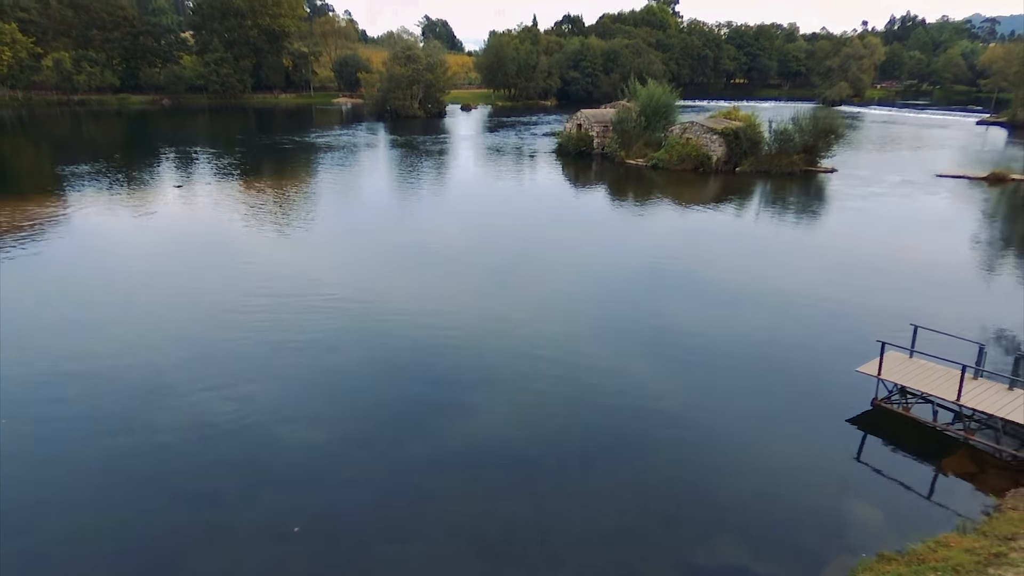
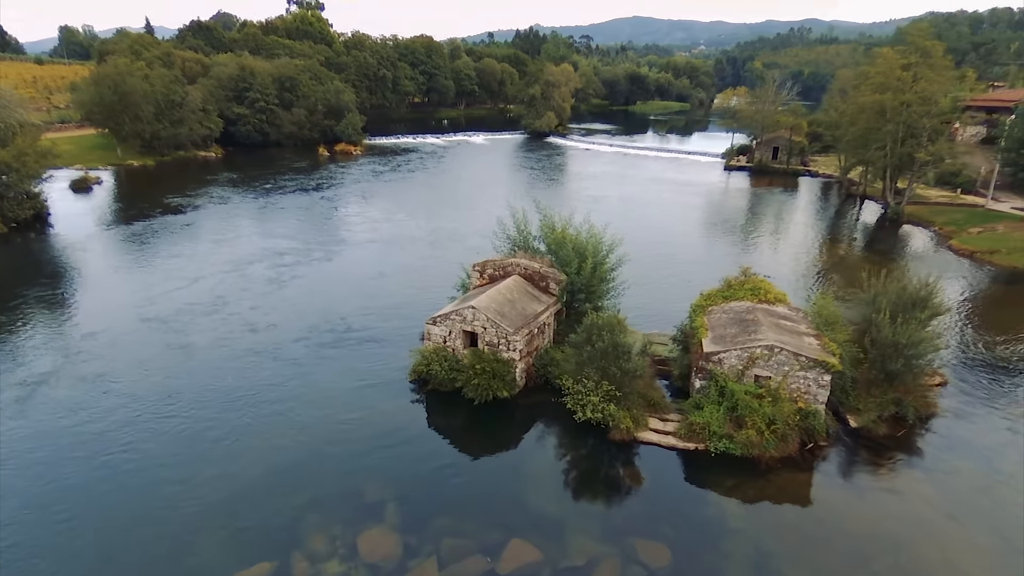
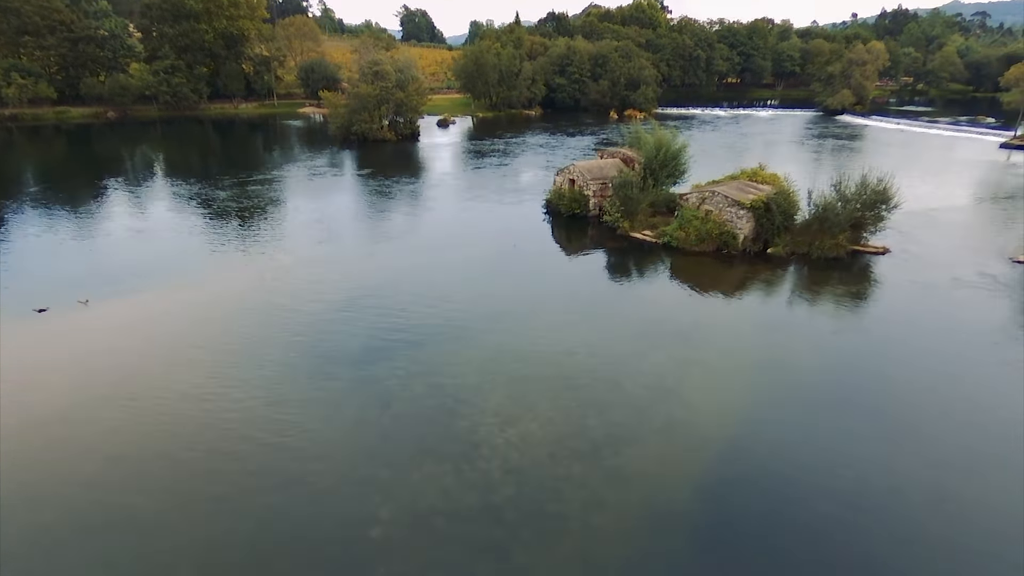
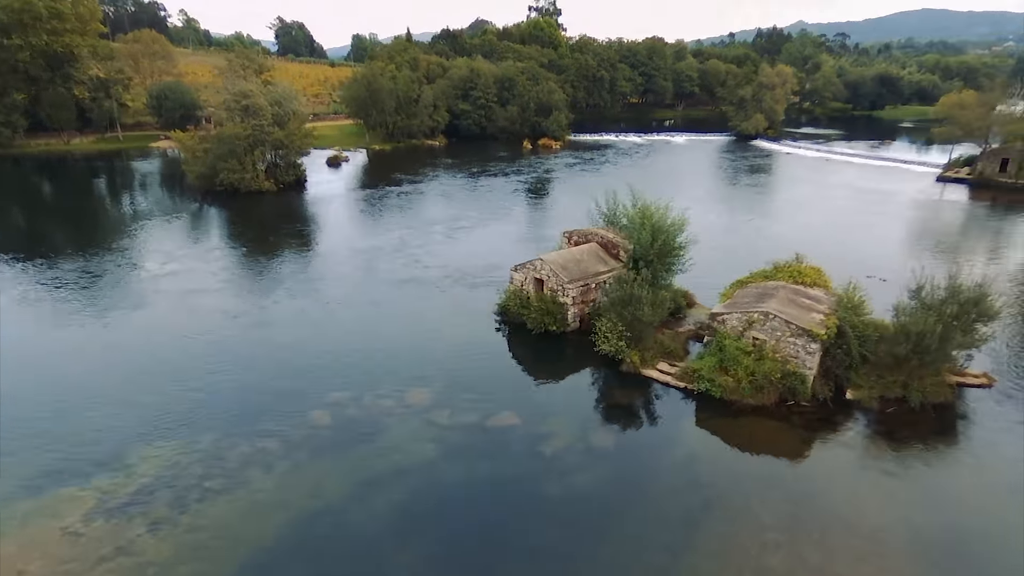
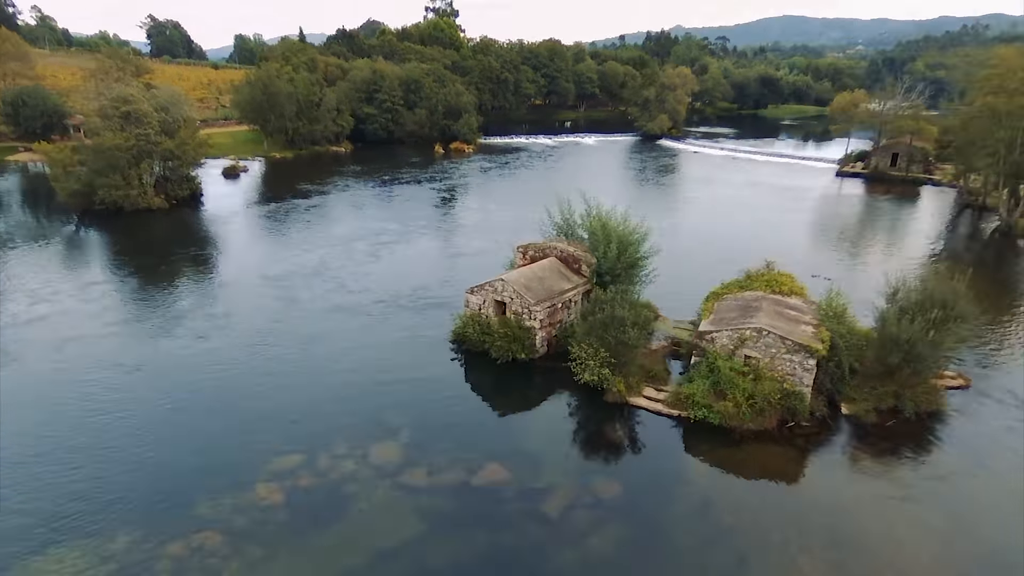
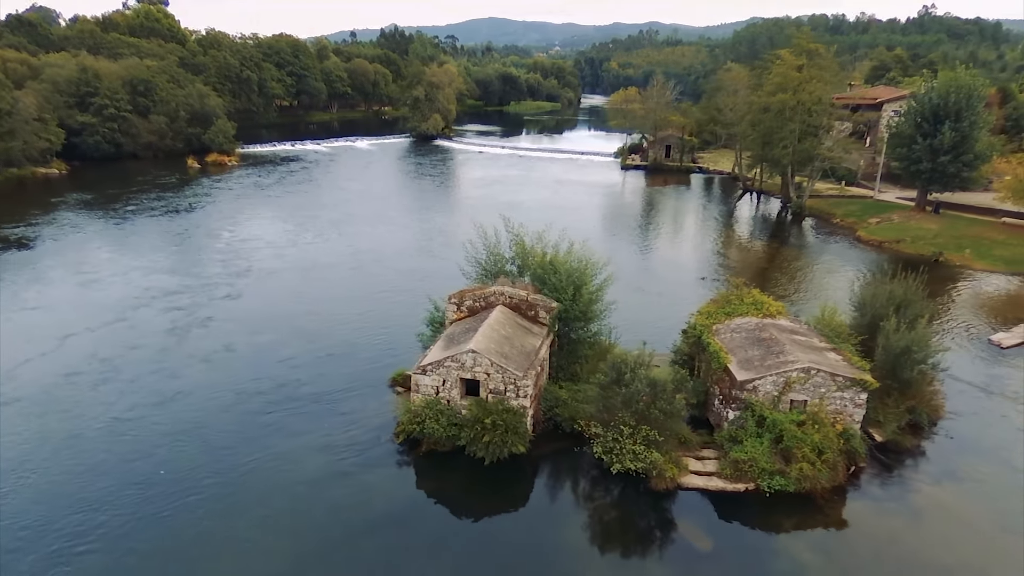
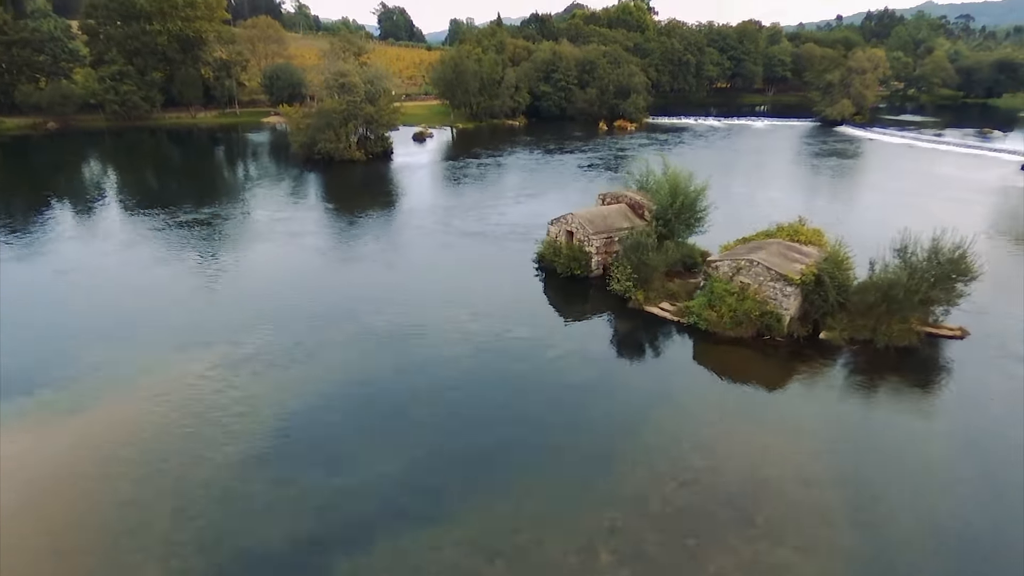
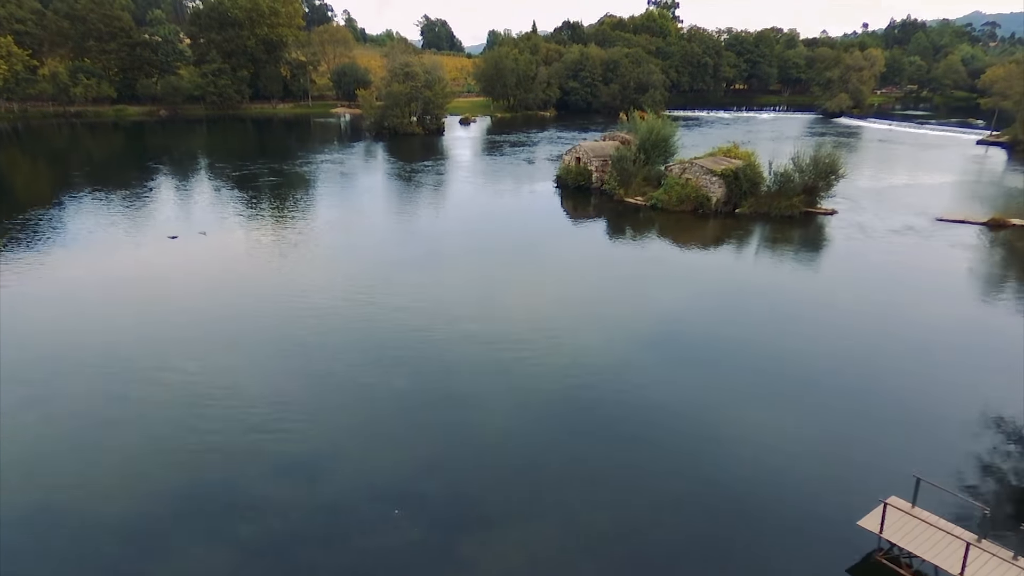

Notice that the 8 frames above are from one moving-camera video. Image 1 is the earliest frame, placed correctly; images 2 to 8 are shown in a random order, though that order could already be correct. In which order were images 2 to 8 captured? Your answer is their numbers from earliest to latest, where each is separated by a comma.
8, 3, 7, 4, 5, 2, 6
